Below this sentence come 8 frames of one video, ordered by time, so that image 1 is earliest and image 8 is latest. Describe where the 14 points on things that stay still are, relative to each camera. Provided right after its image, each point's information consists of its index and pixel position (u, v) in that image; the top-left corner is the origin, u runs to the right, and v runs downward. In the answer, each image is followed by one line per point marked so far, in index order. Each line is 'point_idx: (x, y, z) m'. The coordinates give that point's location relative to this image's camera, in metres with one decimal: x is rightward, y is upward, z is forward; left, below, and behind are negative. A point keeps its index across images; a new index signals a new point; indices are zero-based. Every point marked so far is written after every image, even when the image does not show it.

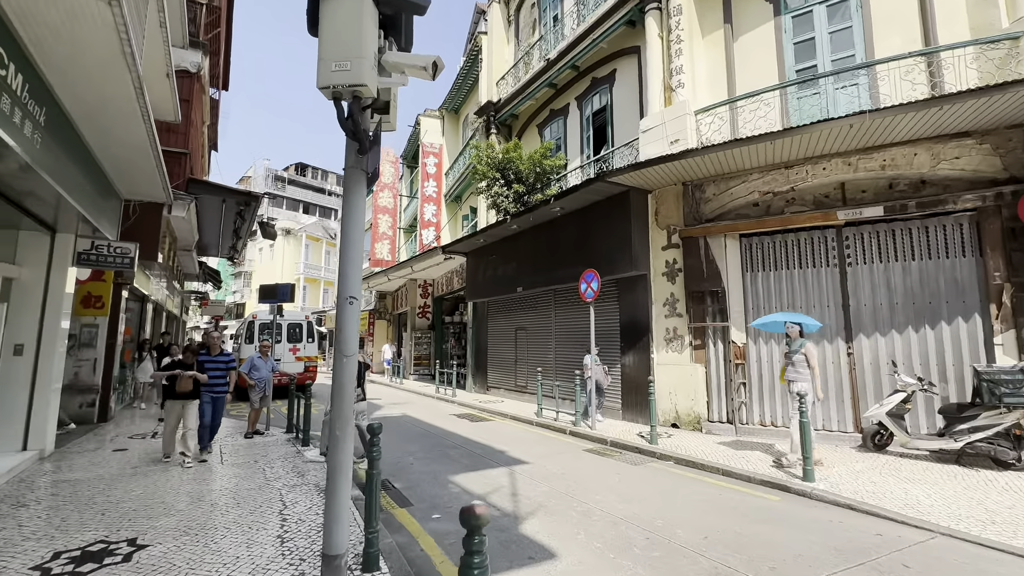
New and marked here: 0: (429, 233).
0: (-3.7, +2.4, +19.9) m
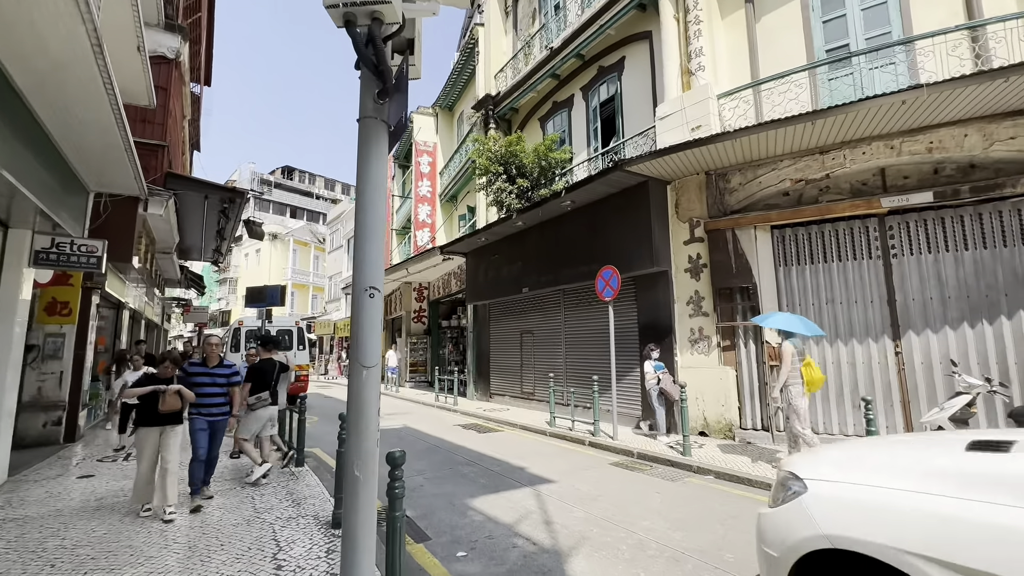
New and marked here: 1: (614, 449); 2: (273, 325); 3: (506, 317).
0: (-3.8, +2.3, +19.1) m
1: (+1.7, -2.6, +7.4) m
2: (-7.0, -1.1, +13.1) m
3: (-0.2, -0.9, +12.9) m
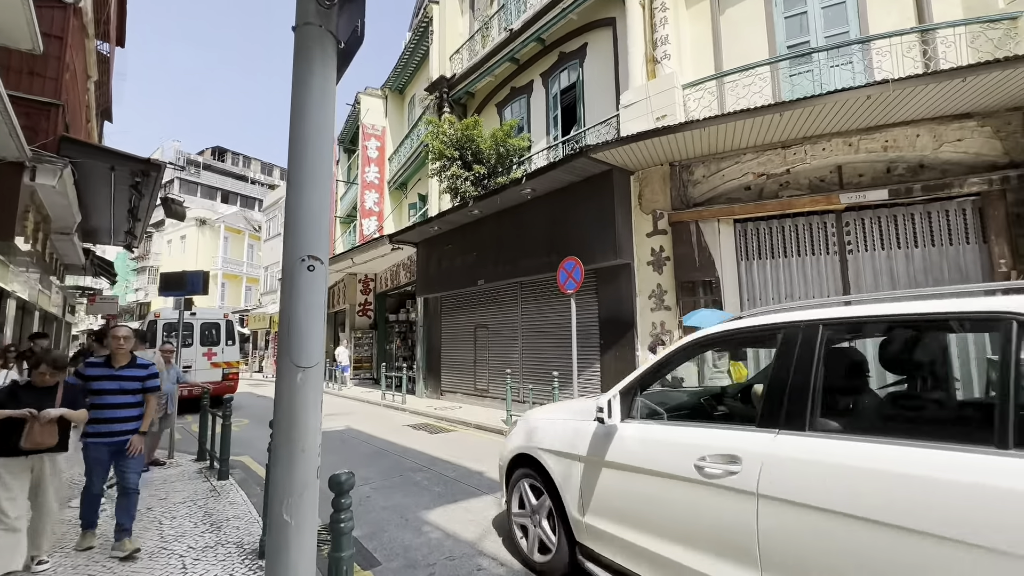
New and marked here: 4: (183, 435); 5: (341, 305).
0: (-5.7, +2.6, +18.0) m
1: (+1.0, -2.5, +7.0) m
2: (-8.2, -0.8, +11.7) m
3: (-1.5, -0.6, +12.3) m
4: (-6.2, -2.8, +8.5) m
5: (-7.5, -0.7, +19.6) m
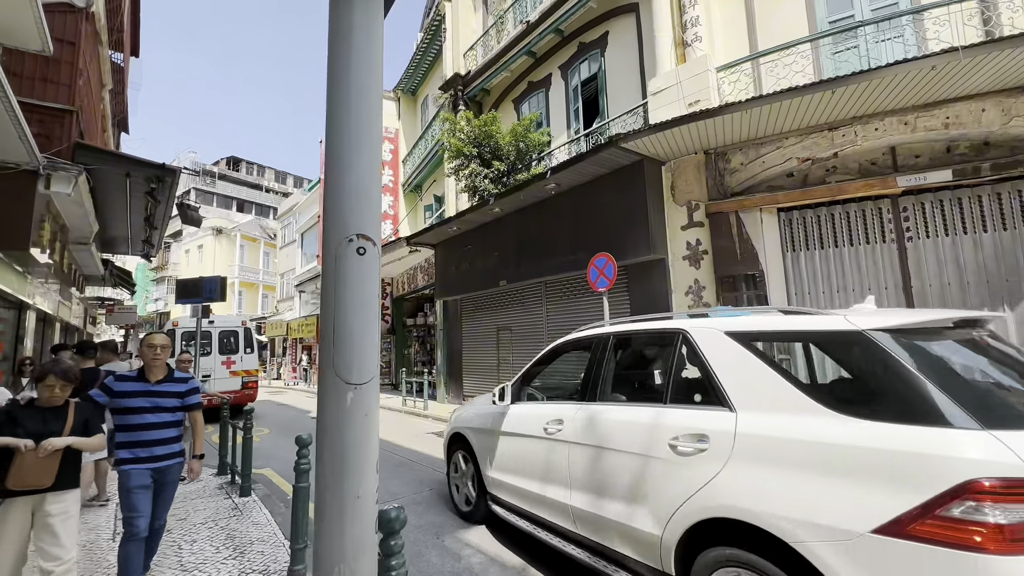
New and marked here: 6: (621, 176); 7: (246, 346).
0: (-5.0, +2.4, +17.8) m
1: (+1.5, -2.5, +6.6) m
2: (-7.6, -1.0, +11.5) m
3: (-0.9, -0.7, +11.9) m
4: (-5.6, -2.9, +8.3) m
5: (-6.6, -0.9, +19.4) m
6: (+1.9, +2.0, +8.0) m
7: (-7.1, -1.5, +12.0) m
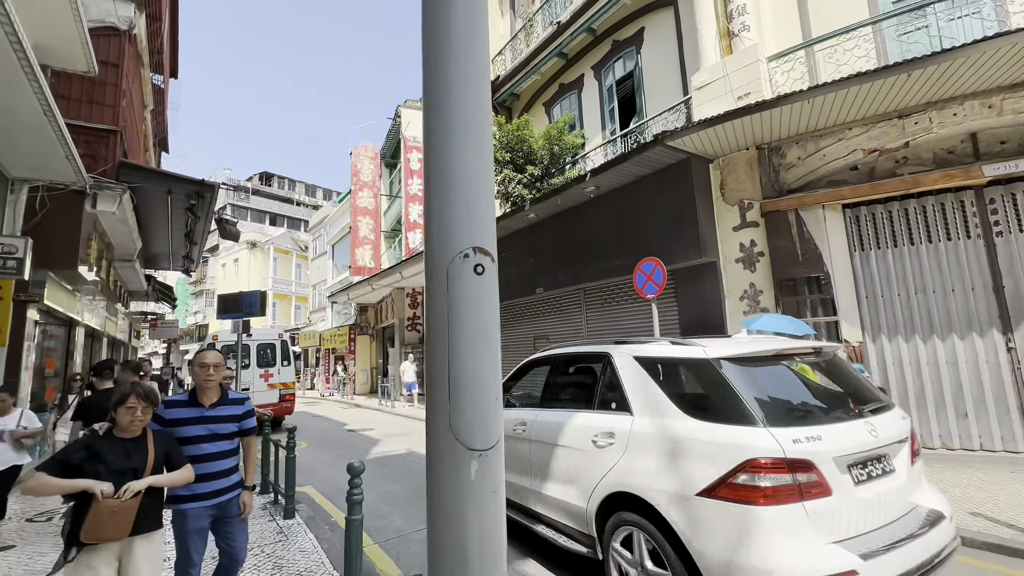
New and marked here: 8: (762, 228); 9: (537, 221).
0: (-3.8, +2.1, +17.8) m
1: (+2.2, -2.6, +6.2) m
2: (-6.7, -1.3, +11.6) m
3: (+0.1, -0.9, +11.7) m
4: (-4.8, -3.2, +8.2) m
5: (-5.3, -1.4, +19.4) m
6: (+2.6, +1.9, +7.6) m
7: (-6.1, -1.9, +12.0) m
8: (+3.8, +0.9, +6.9) m
9: (+0.6, +1.5, +10.3) m
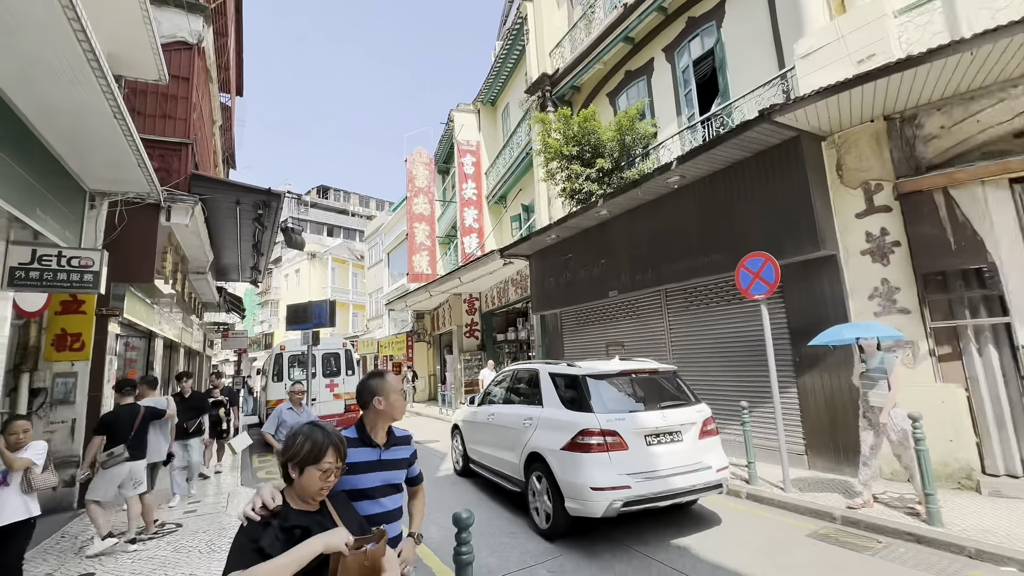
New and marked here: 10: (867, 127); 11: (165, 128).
0: (-1.6, +1.8, +17.4) m
1: (+3.3, -2.5, +5.2) m
2: (-5.0, -1.5, +11.5) m
3: (+1.7, -1.0, +10.9) m
4: (-3.5, -3.3, +7.9) m
5: (-2.8, -1.6, +19.1) m
6: (+3.8, +1.9, +6.6) m
7: (-4.3, -2.1, +11.9) m
8: (+4.9, +1.0, +5.8) m
9: (+2.0, +1.5, +9.5) m
10: (+4.8, +2.2, +6.1) m
11: (-6.1, +2.8, +7.9) m
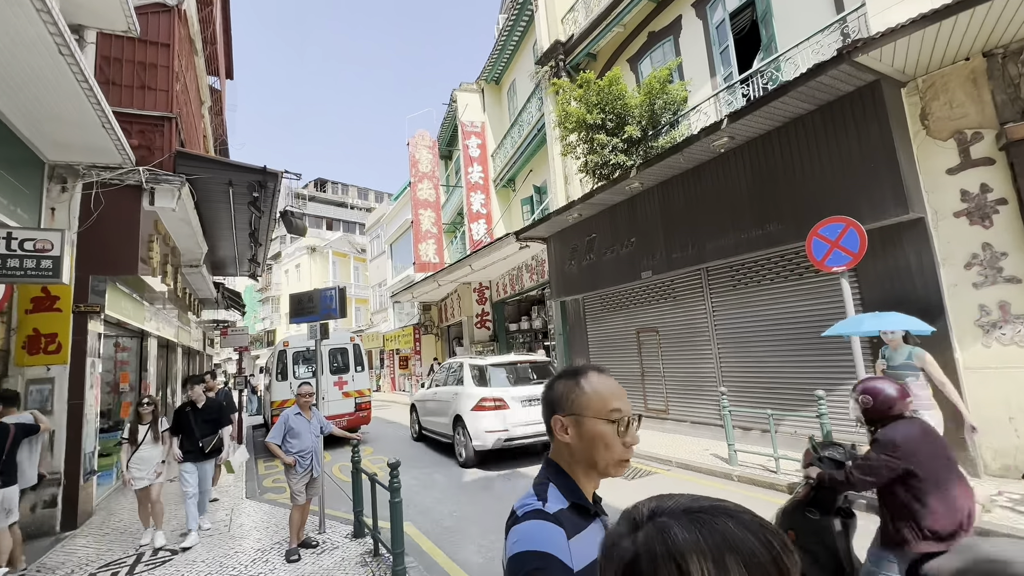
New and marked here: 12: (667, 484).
0: (-1.2, +2.3, +16.5) m
1: (+3.8, -2.2, +4.4) m
2: (-4.5, -1.3, +10.7) m
3: (+2.2, -0.6, +10.1) m
4: (-2.9, -3.2, +7.2) m
5: (-2.3, -1.2, +18.3) m
6: (+4.1, +2.3, +5.7) m
7: (-3.8, -1.9, +11.1) m
8: (+5.3, +1.3, +4.9) m
9: (+2.4, +1.8, +8.6) m
10: (+5.2, +2.6, +5.2) m
11: (-5.8, +2.9, +7.0) m
12: (+2.1, -2.6, +6.1) m
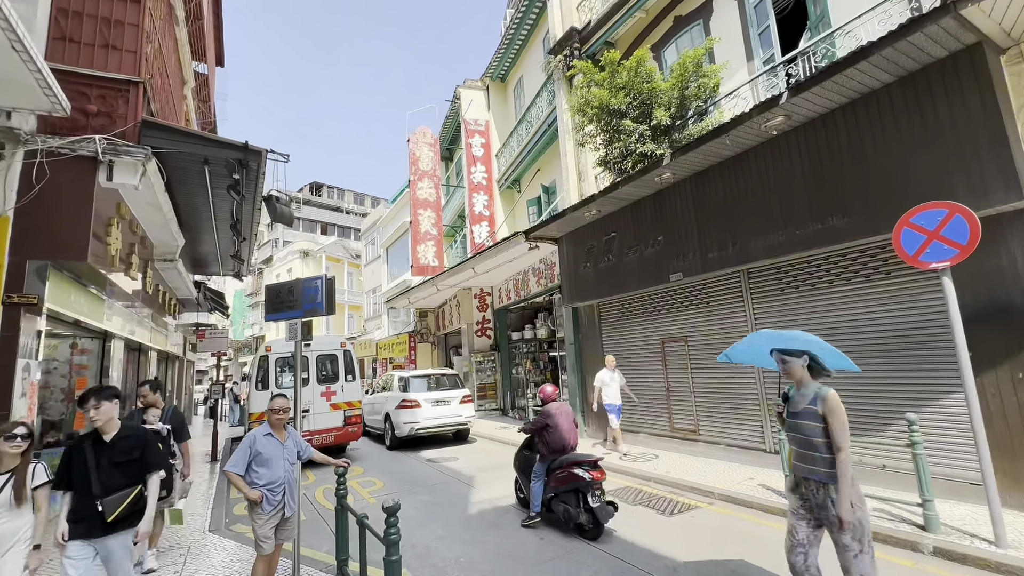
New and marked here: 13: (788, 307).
0: (-1.0, +2.1, +15.6) m
1: (+4.1, -2.2, +3.4) m
2: (-4.3, -1.3, +9.7) m
3: (+2.4, -0.7, +9.1) m
4: (-2.7, -3.1, +6.1) m
5: (-2.2, -1.4, +17.3) m
6: (+4.4, +2.2, +4.9) m
7: (-3.7, -1.9, +10.0) m
8: (+5.6, +1.3, +4.1) m
9: (+2.7, +1.8, +7.7) m
10: (+5.5, +2.5, +4.4) m
11: (-5.5, +3.1, +6.1) m
12: (+2.4, -2.6, +5.1) m
13: (+3.9, -0.2, +6.3) m
